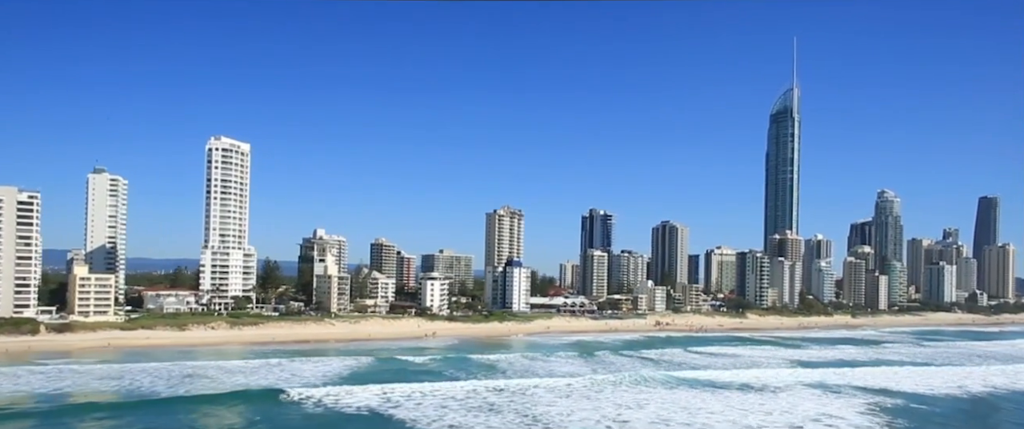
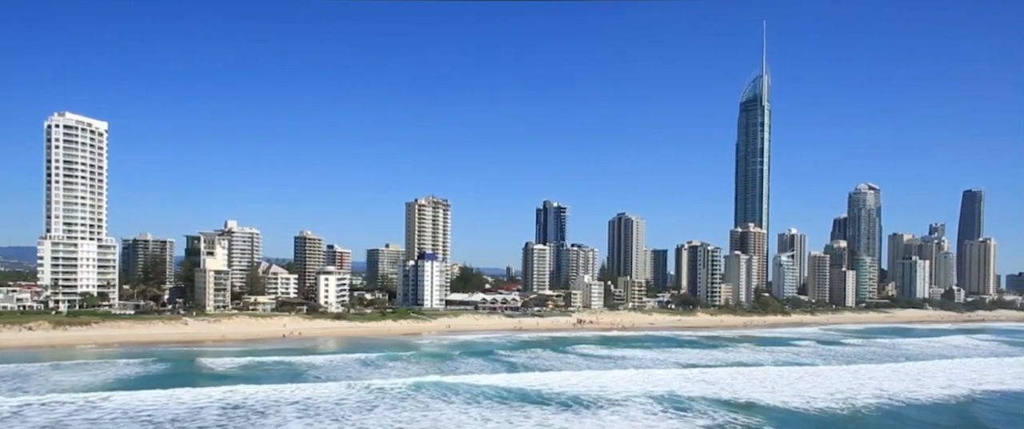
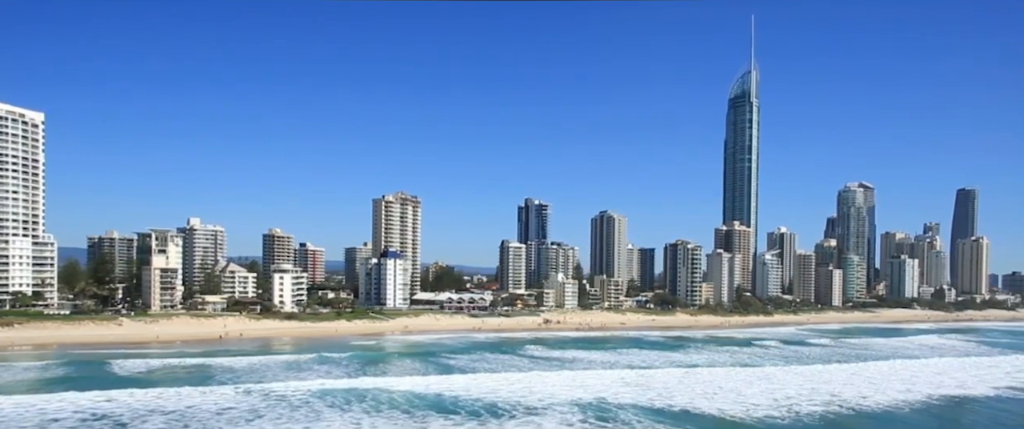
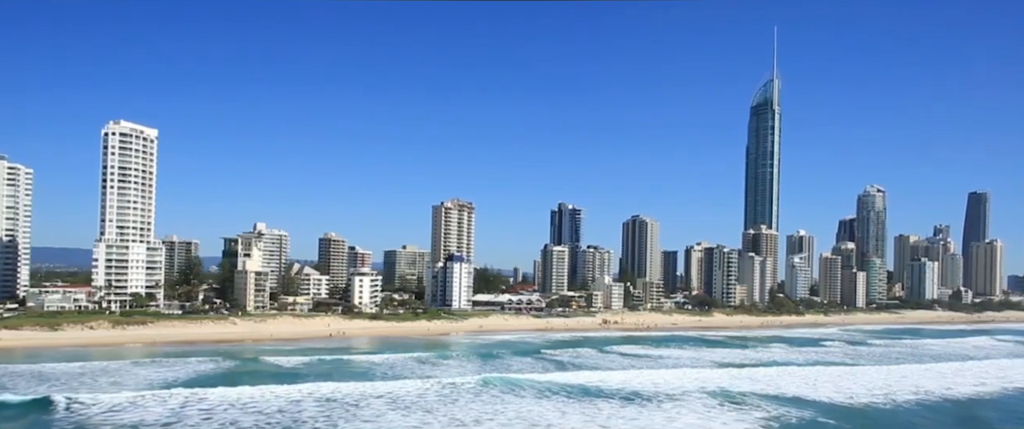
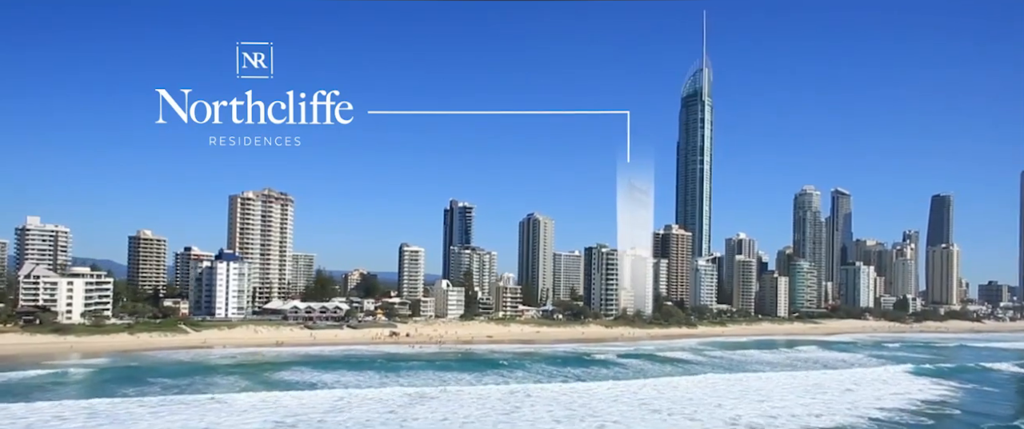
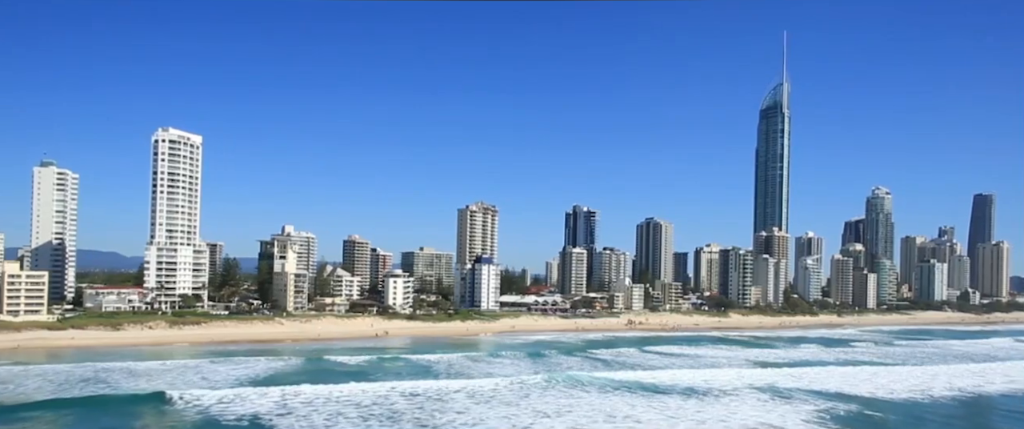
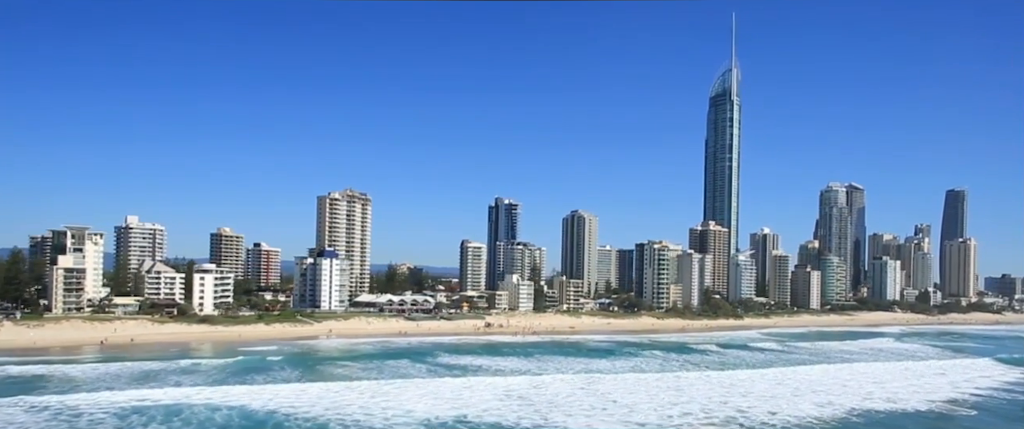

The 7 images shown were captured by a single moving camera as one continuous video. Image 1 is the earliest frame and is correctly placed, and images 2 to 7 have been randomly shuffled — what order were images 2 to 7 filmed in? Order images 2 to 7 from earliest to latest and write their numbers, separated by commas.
6, 4, 2, 3, 7, 5
